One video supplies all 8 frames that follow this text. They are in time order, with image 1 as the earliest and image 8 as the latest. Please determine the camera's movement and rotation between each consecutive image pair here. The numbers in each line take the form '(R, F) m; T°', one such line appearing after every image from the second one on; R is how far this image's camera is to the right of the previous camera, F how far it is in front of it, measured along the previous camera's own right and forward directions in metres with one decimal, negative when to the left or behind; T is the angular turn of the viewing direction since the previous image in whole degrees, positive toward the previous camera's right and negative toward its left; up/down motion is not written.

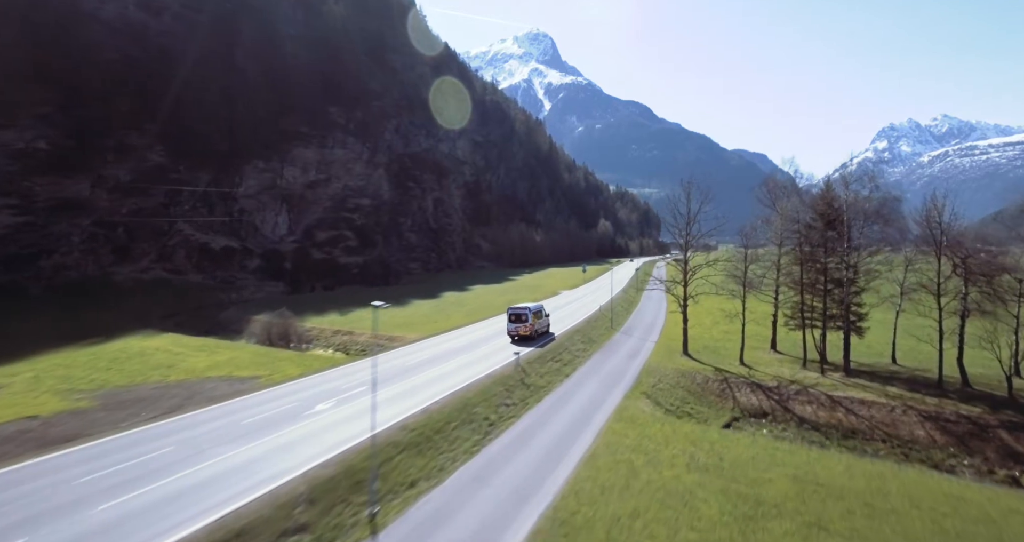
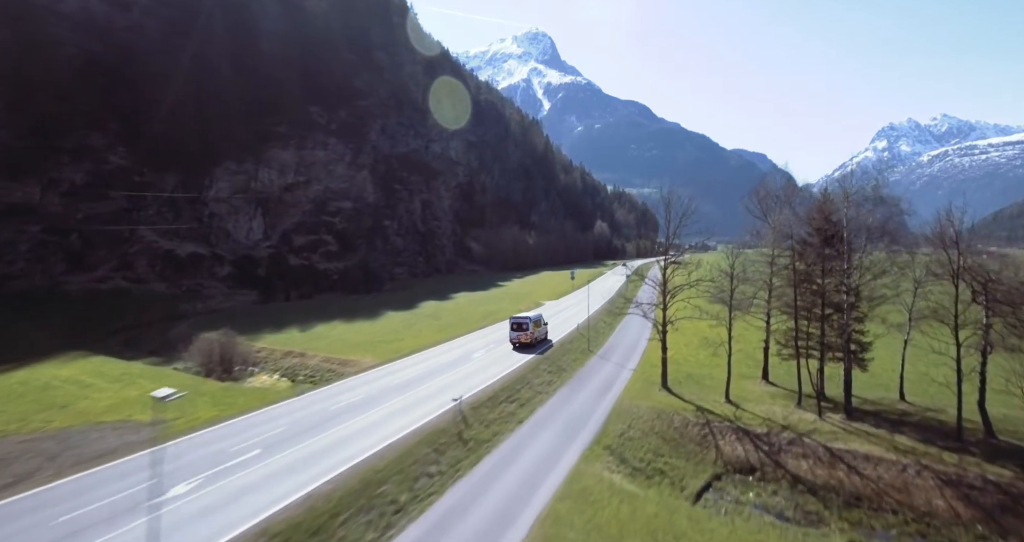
(+1.7, +2.5) m; 0°
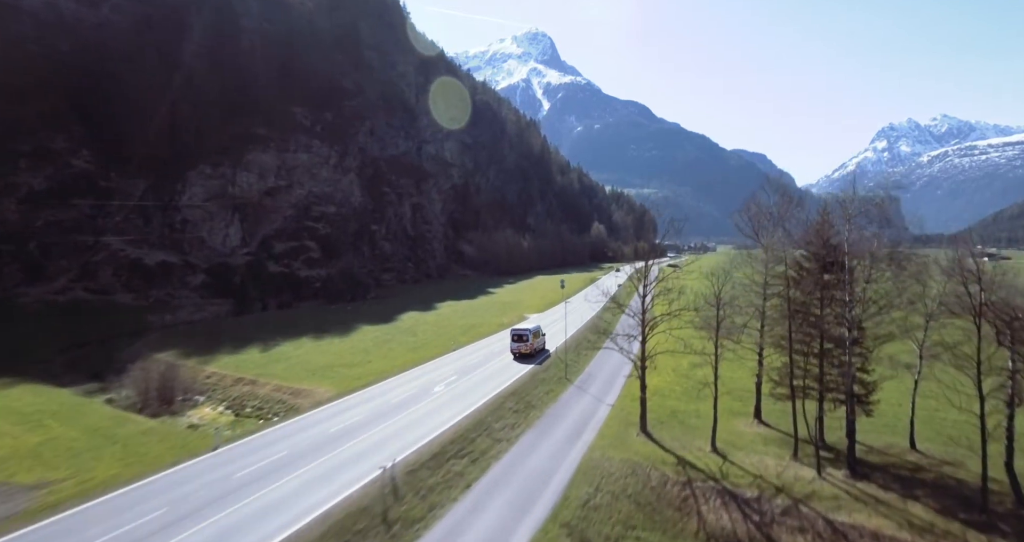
(+1.4, +2.1) m; 0°
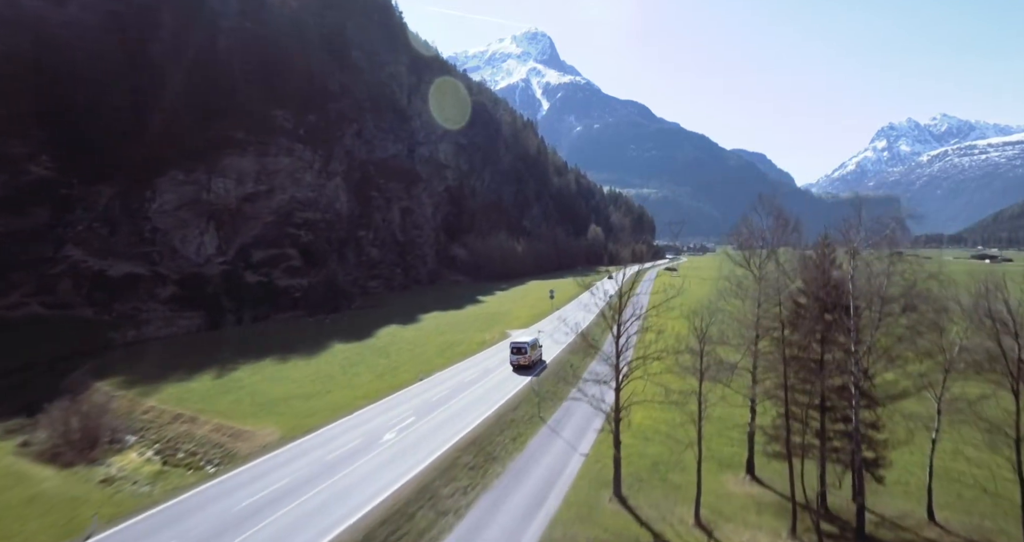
(+1.4, +2.3) m; 0°
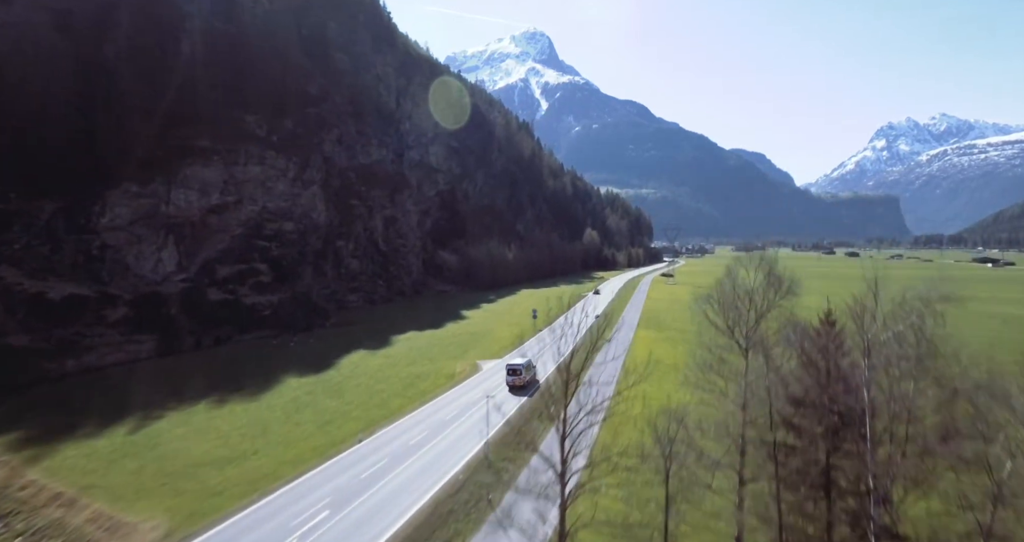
(+2.0, +3.3) m; 0°
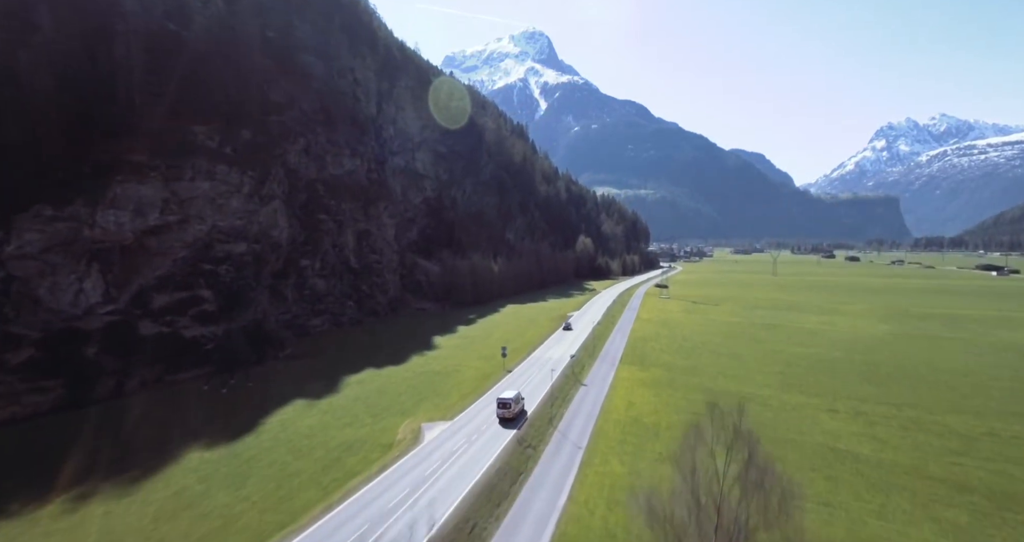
(+3.1, +5.2) m; 0°
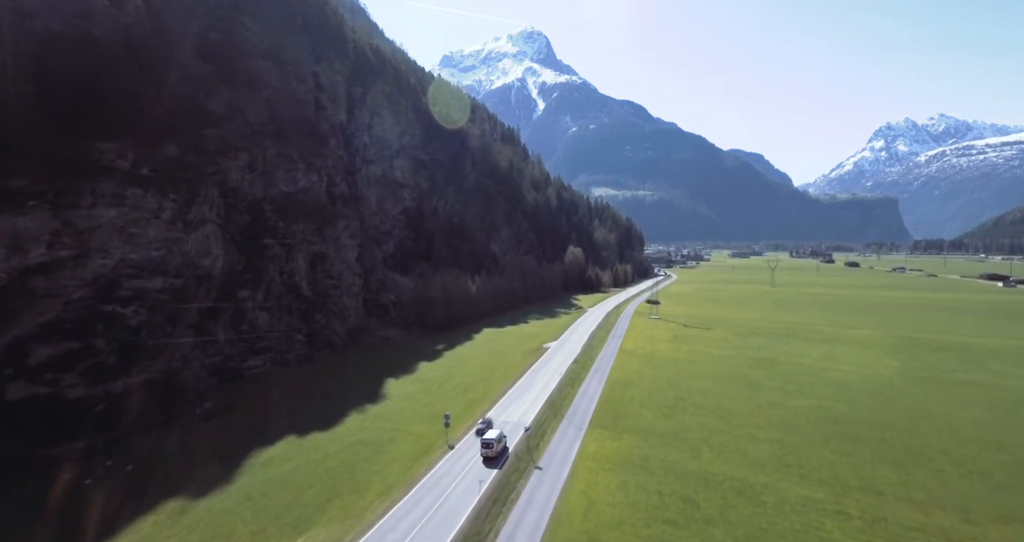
(+4.4, +7.4) m; 0°
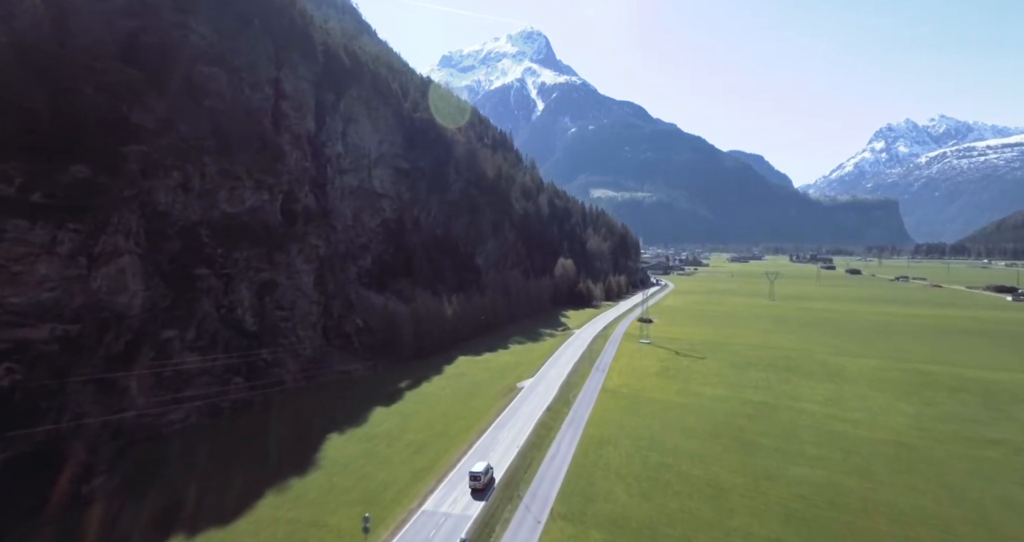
(+4.1, +7.3) m; 0°
